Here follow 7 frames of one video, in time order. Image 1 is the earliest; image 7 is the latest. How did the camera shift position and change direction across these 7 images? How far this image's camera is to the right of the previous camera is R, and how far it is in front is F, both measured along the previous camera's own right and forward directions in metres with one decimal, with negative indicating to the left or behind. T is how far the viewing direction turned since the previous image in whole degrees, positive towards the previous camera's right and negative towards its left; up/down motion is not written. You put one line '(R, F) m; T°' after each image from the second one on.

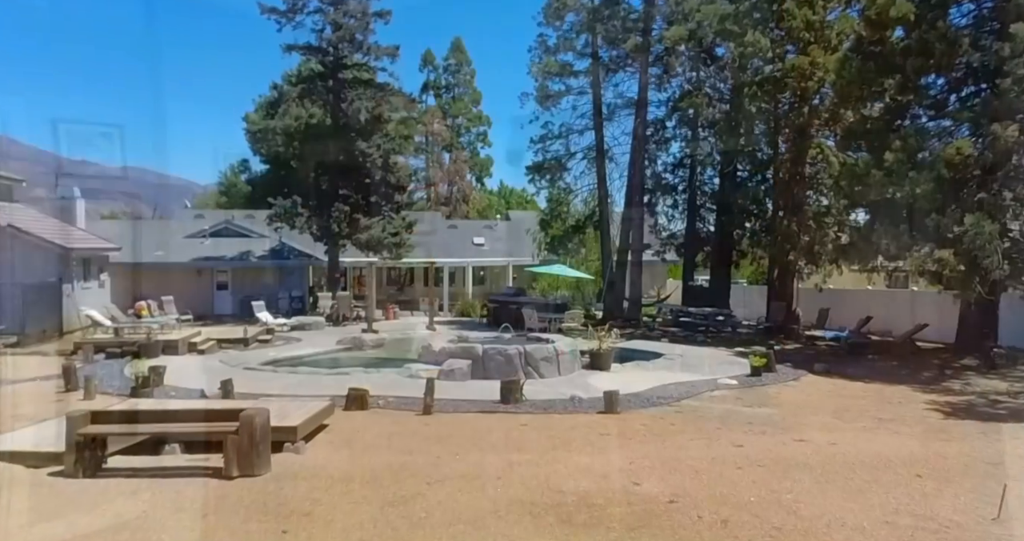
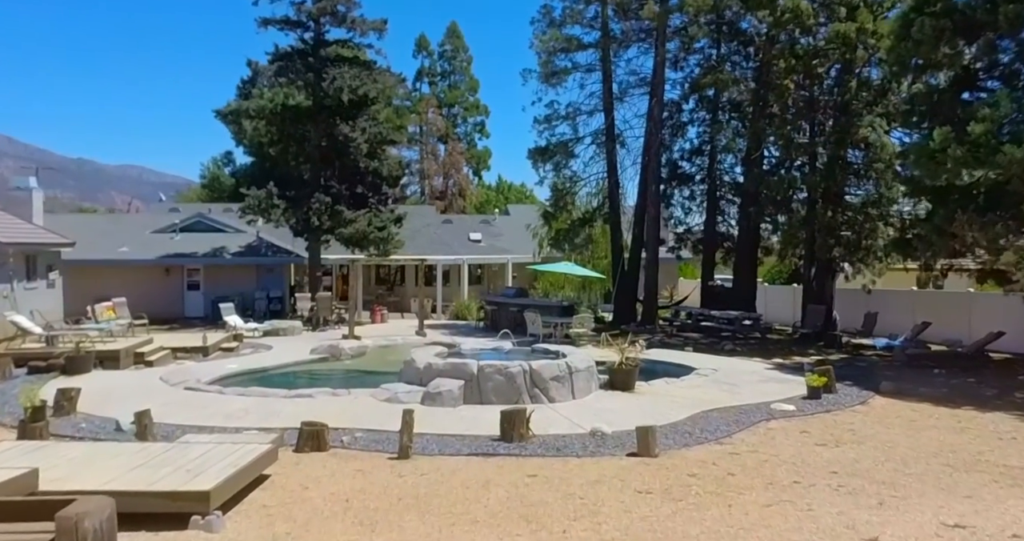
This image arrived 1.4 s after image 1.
(-0.1, +2.9) m; 0°
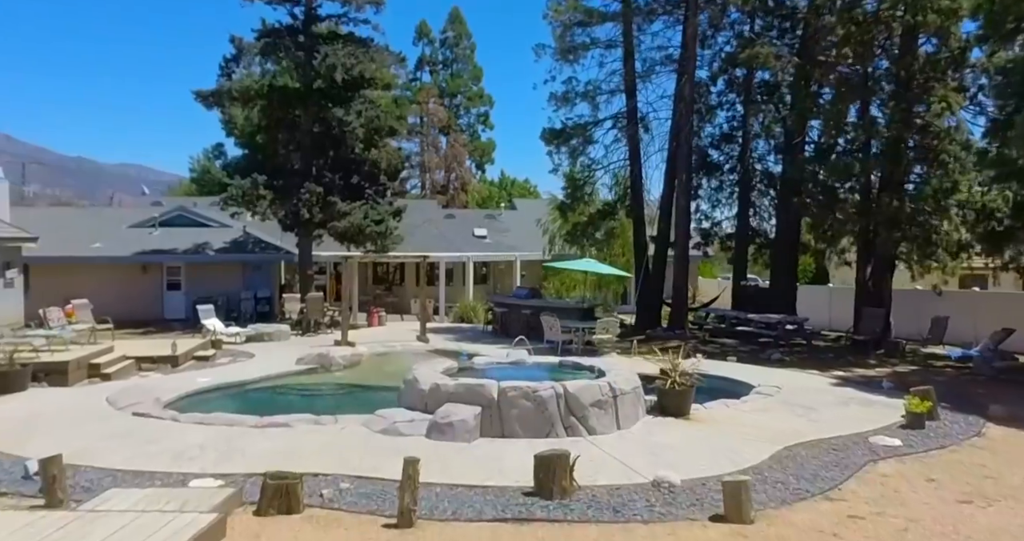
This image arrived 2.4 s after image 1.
(-0.4, +2.5) m; 0°
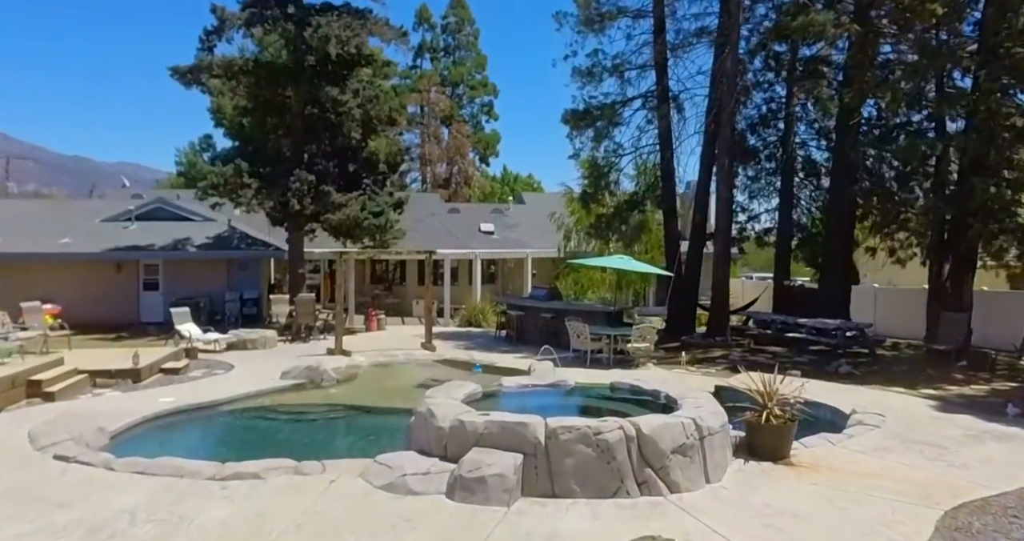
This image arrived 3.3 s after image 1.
(-0.5, +2.5) m; 0°
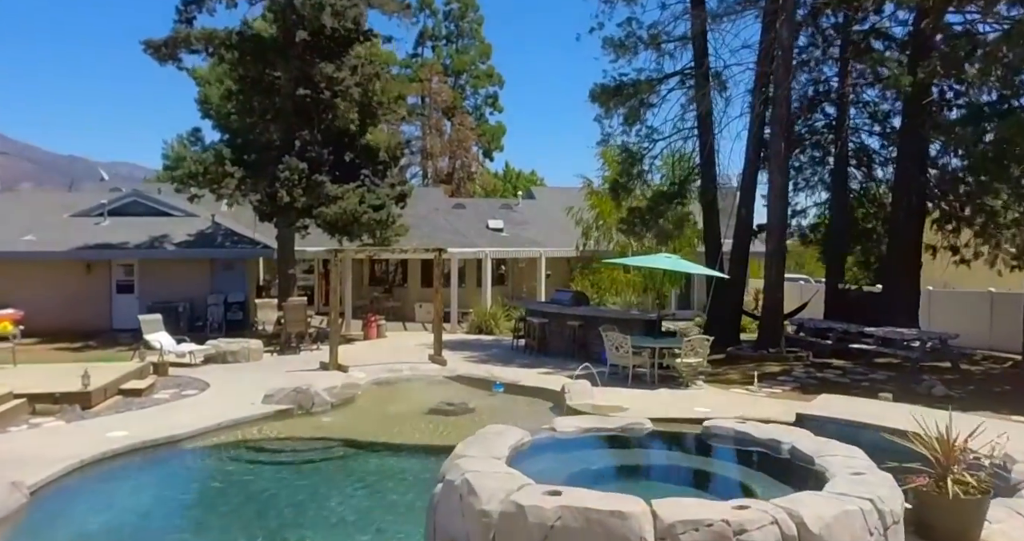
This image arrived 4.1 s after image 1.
(-0.6, +2.5) m; 0°
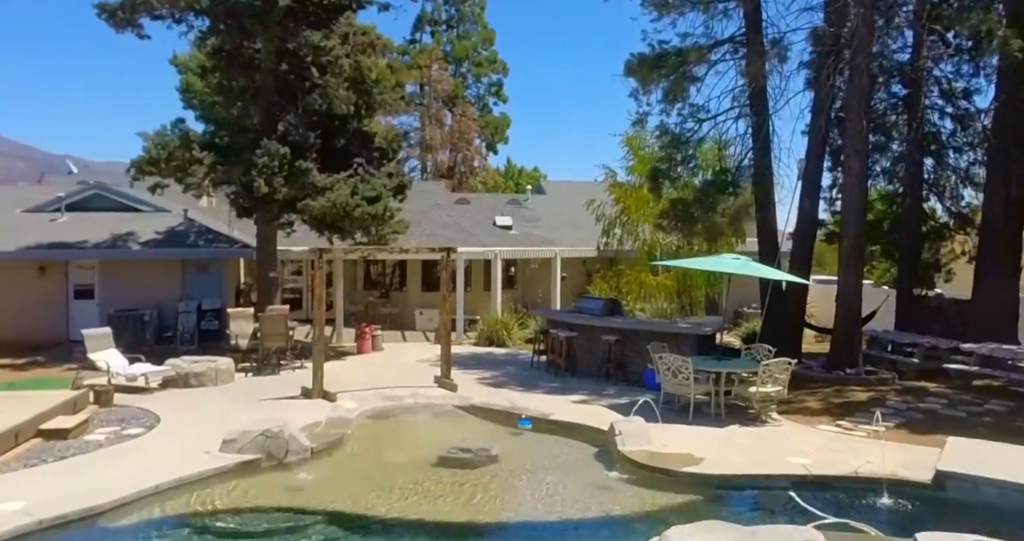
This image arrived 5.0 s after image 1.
(-0.5, +2.8) m; 0°
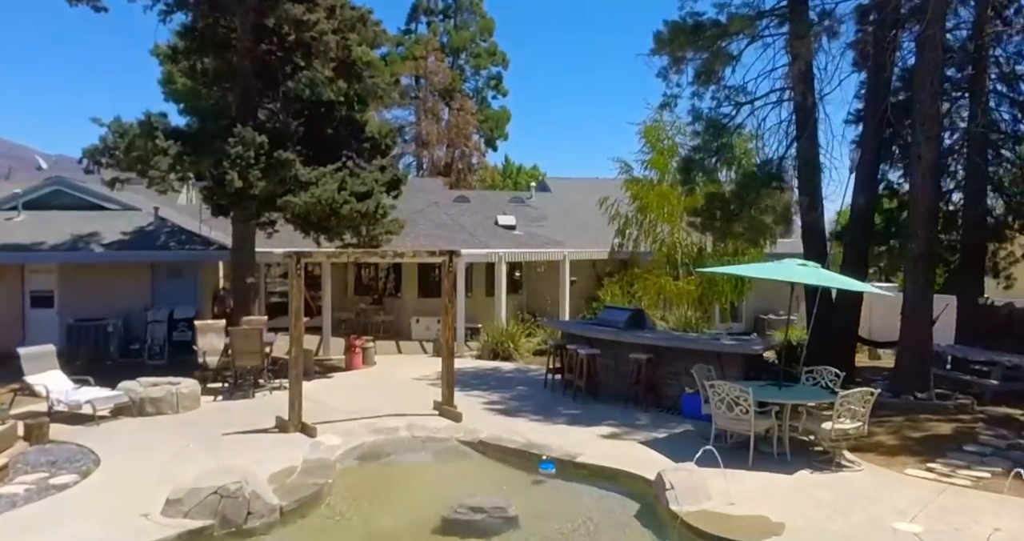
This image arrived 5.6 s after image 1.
(-0.3, +1.9) m; 0°
